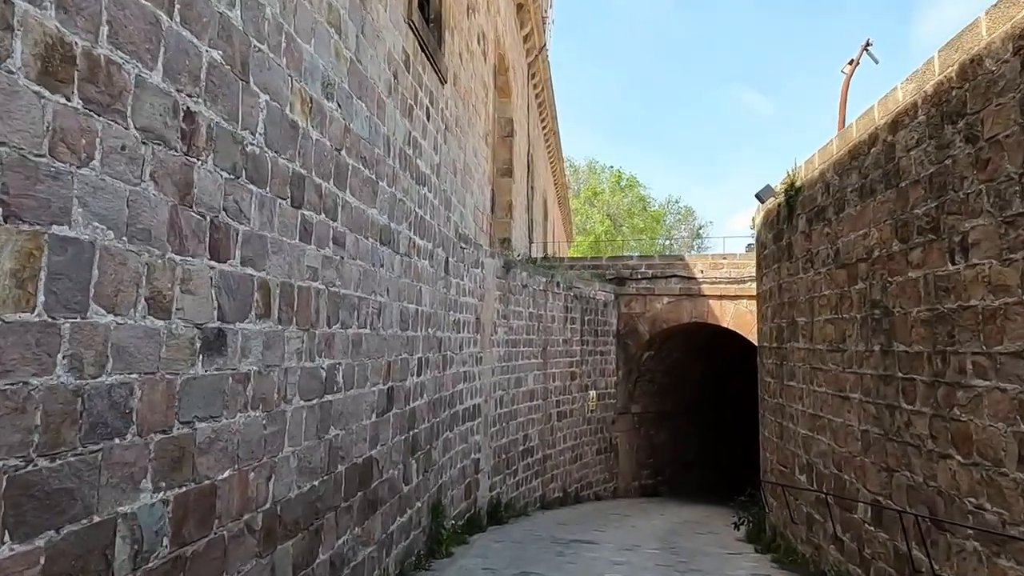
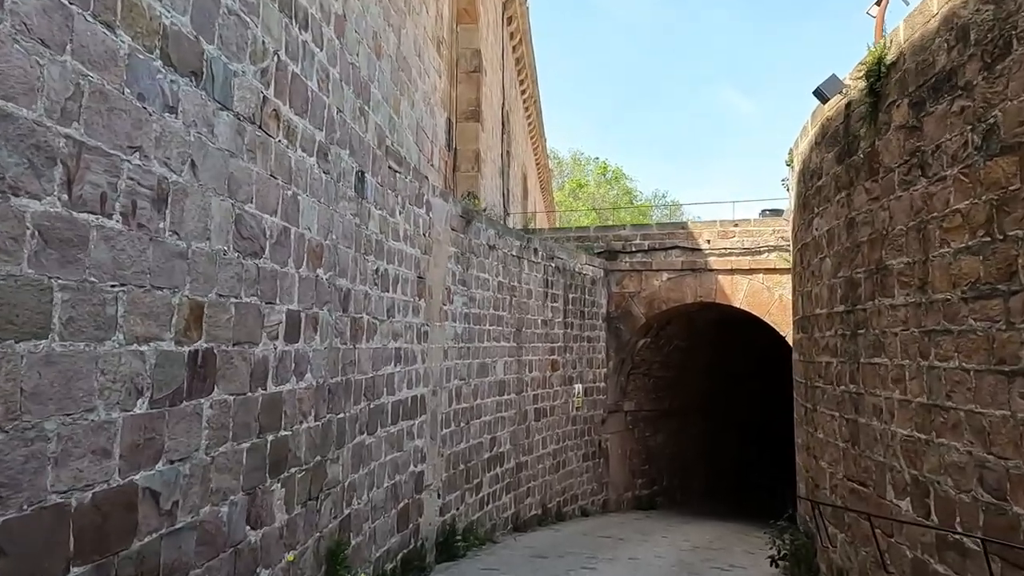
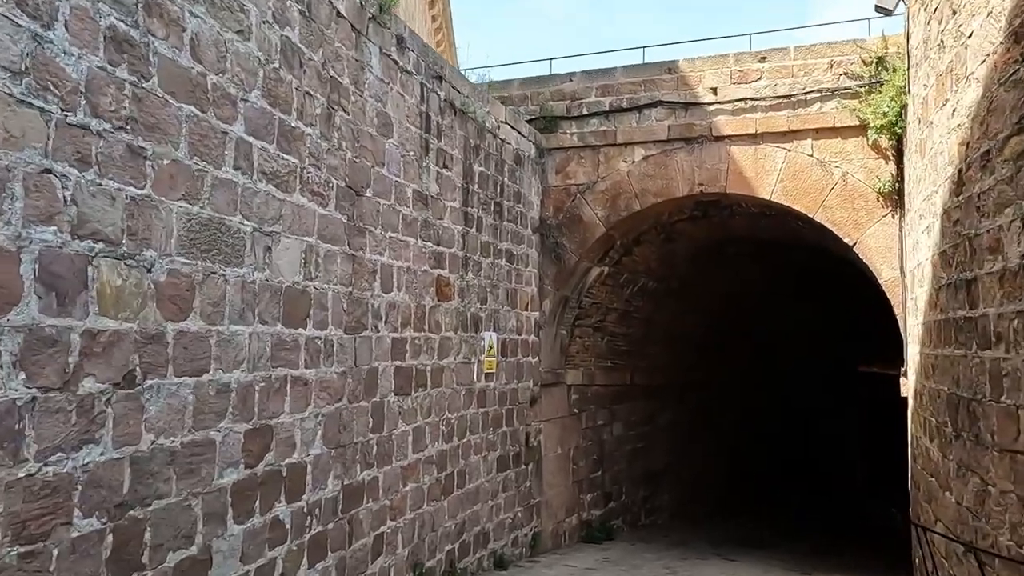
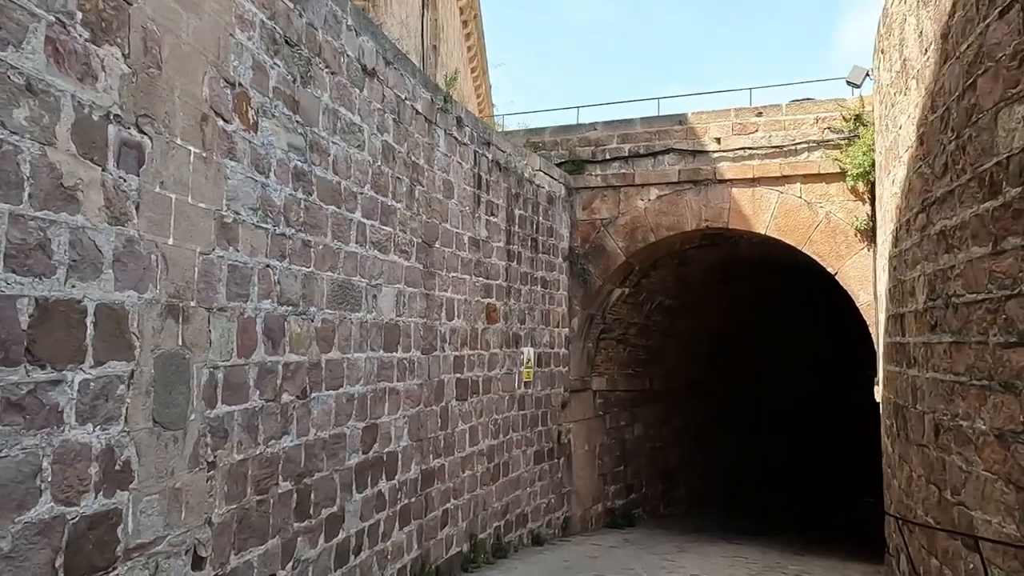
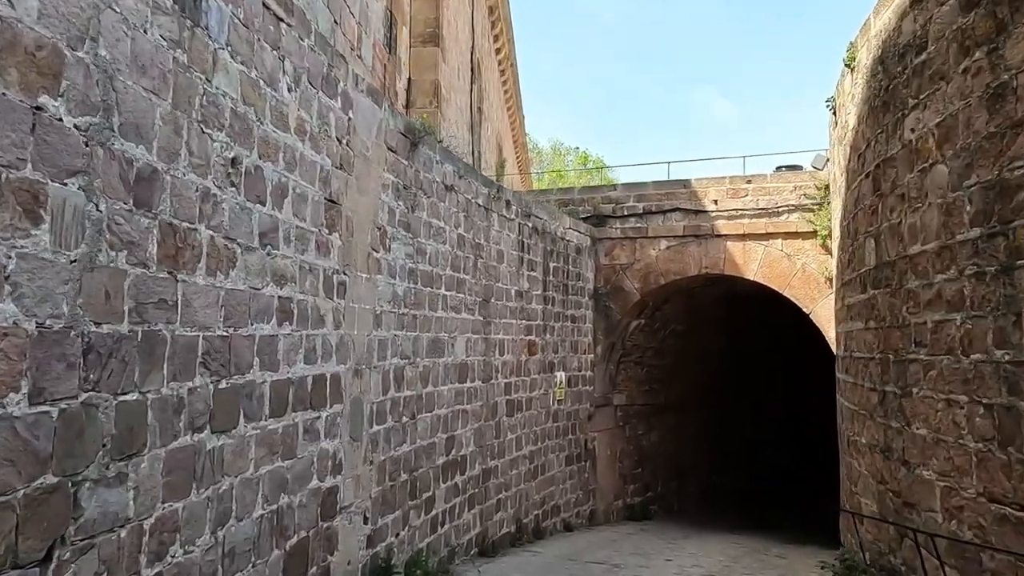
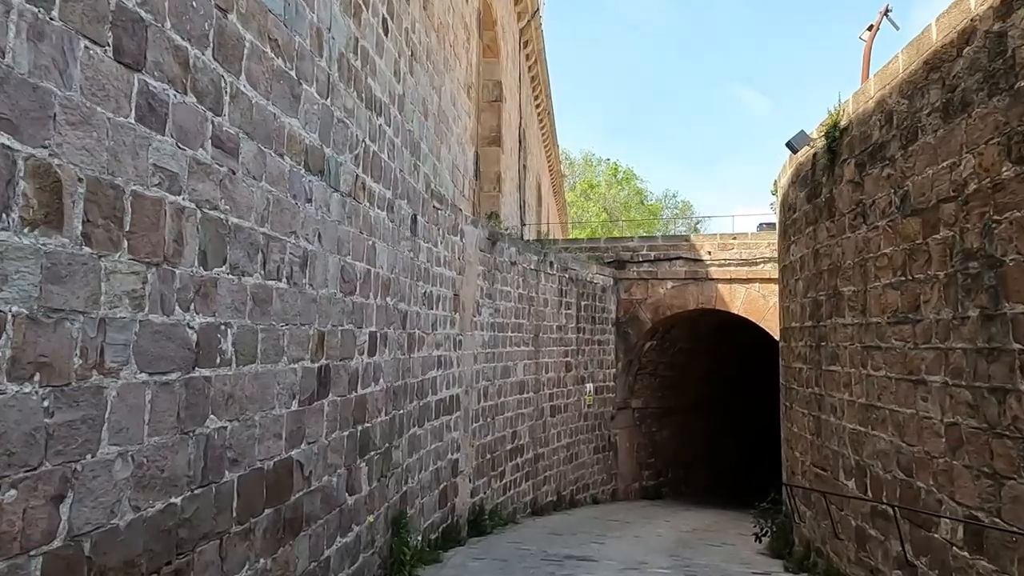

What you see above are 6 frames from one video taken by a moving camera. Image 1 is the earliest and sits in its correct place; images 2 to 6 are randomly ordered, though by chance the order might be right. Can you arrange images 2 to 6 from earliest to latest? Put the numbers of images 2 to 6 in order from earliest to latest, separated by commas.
6, 2, 5, 4, 3
